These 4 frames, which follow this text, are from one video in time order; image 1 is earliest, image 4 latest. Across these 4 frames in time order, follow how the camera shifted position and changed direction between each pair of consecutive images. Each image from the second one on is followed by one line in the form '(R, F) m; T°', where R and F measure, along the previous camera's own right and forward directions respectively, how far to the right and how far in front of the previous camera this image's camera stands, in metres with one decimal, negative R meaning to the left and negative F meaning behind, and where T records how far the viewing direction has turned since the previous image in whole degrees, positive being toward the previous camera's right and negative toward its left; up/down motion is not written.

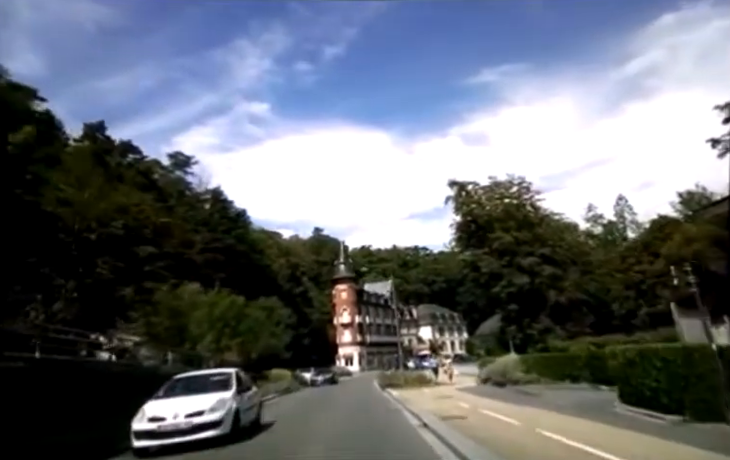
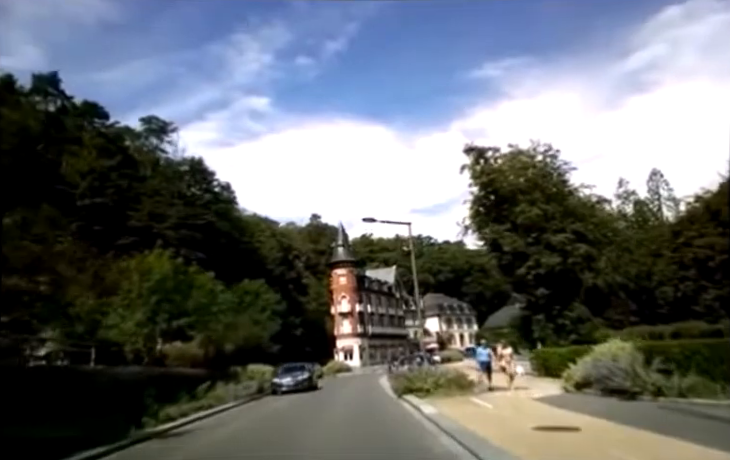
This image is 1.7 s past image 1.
(-0.1, +3.4) m; 0°
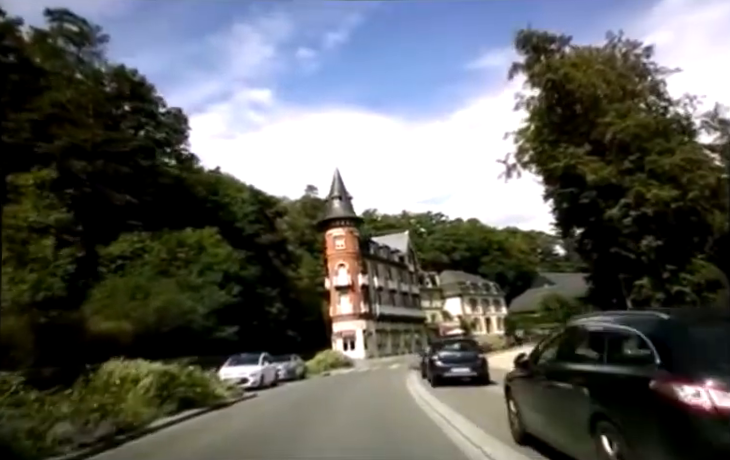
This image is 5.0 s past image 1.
(-0.1, +6.8) m; 0°
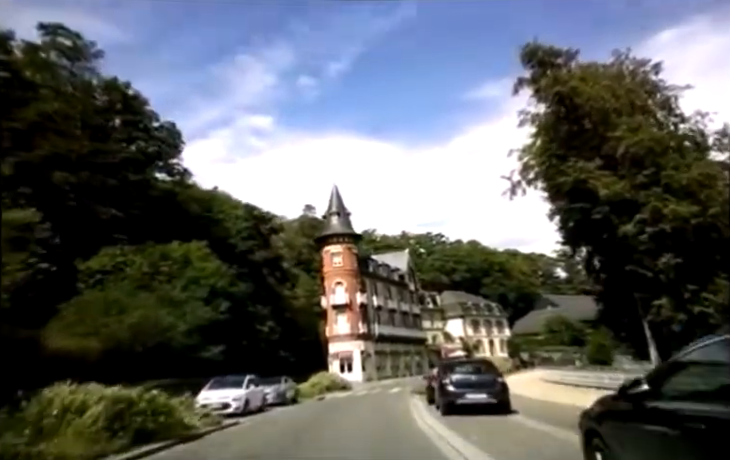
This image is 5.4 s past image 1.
(0.0, +0.8) m; 0°
